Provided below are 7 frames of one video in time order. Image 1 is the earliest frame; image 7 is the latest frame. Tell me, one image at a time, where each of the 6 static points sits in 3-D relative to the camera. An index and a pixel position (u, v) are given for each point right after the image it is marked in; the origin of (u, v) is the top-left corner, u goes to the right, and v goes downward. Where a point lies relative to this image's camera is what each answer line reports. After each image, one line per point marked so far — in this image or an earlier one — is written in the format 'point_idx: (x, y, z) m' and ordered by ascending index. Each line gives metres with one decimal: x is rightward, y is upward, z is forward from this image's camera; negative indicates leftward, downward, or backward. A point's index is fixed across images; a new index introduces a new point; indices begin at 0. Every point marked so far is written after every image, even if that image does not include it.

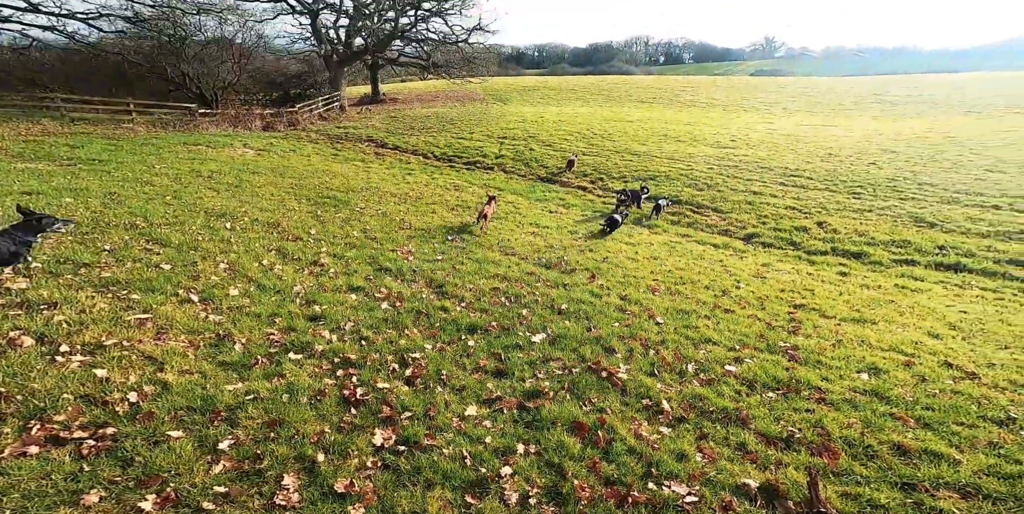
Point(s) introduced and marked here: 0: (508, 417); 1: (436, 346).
0: (-0.1, -2.2, +7.8) m
1: (-1.2, -1.5, +9.3) m
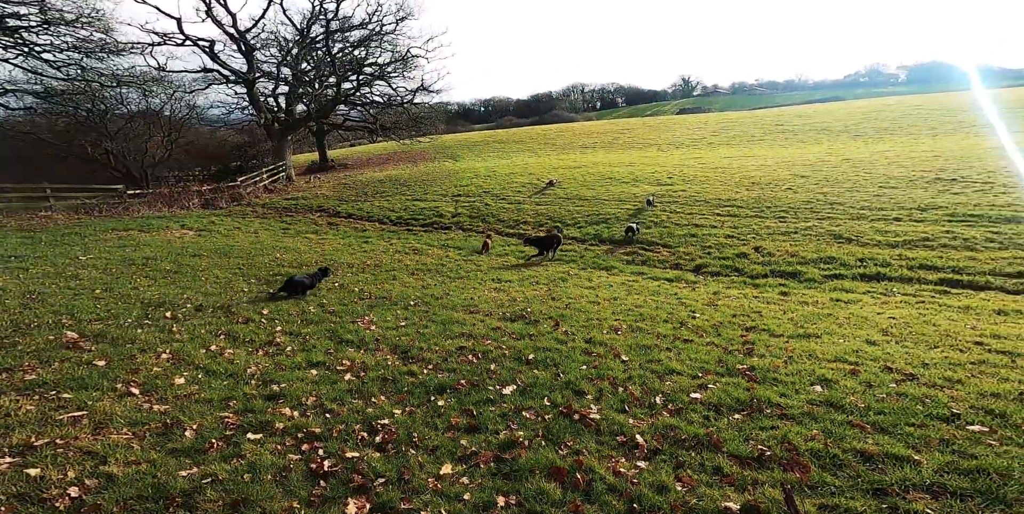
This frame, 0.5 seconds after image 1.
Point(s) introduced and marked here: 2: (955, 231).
0: (-0.3, -2.9, +7.5) m
1: (-1.7, -2.4, +9.0) m
2: (+14.7, +0.9, +19.6) m
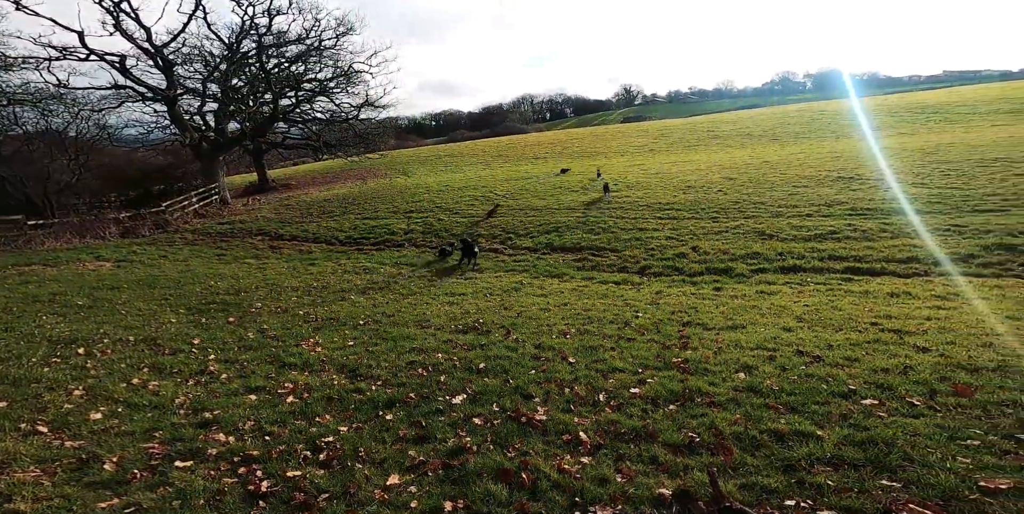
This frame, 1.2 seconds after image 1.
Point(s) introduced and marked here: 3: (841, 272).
0: (-1.1, -3.0, +7.9) m
1: (-2.6, -2.7, +9.2) m
2: (+12.7, +1.2, +21.2) m
3: (+9.8, -0.4, +17.2) m
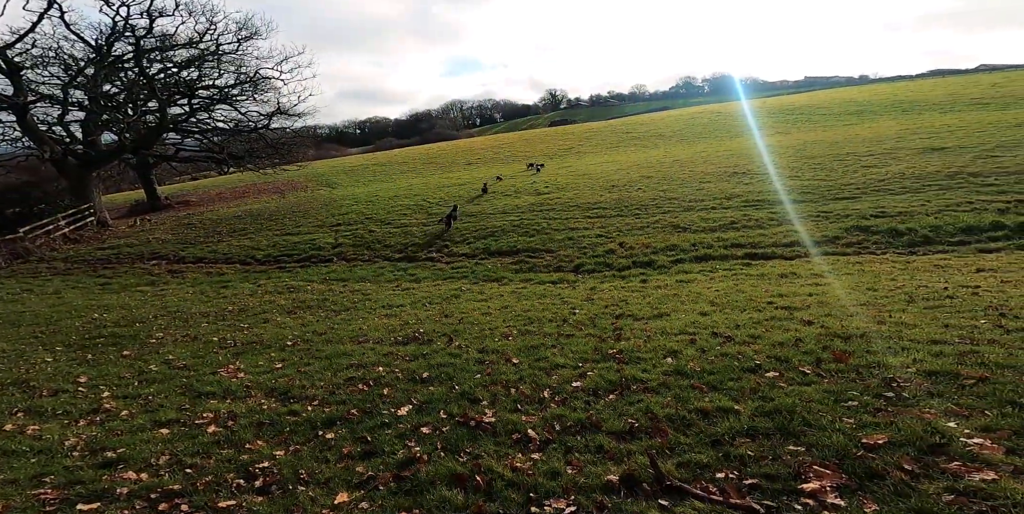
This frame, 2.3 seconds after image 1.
0: (-1.7, -3.1, +7.6) m
1: (-3.4, -2.9, +8.7) m
2: (+9.5, +1.7, +23.0) m
3: (+7.5, -0.1, +18.6) m
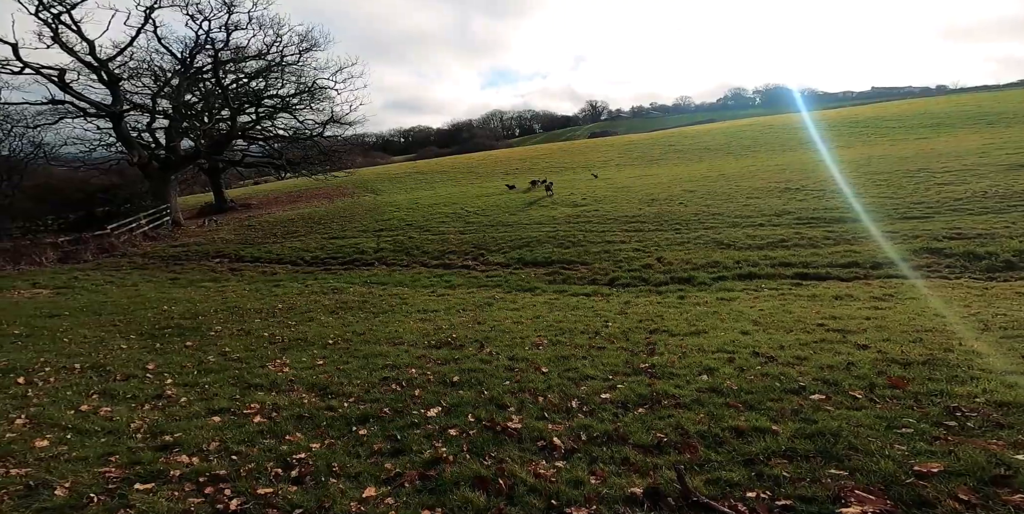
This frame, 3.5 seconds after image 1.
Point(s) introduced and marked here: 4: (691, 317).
0: (-1.4, -3.2, +7.9) m
1: (-3.0, -2.9, +9.1) m
2: (+11.3, +1.0, +22.3) m
3: (+8.8, -0.7, +18.1) m
4: (+4.5, -1.5, +14.6) m
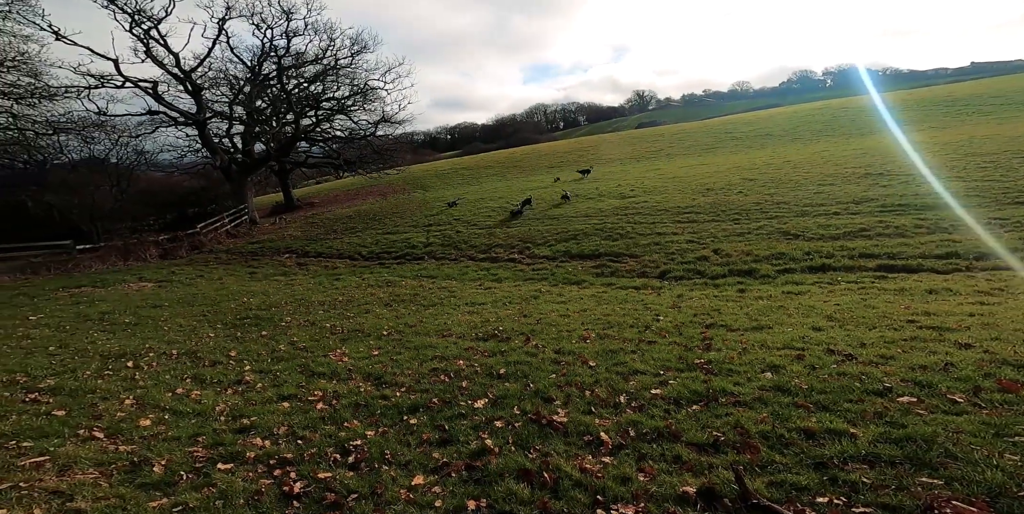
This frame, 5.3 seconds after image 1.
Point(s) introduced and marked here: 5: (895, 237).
0: (-0.8, -3.1, +8.0) m
1: (-2.2, -2.8, +9.4) m
2: (+13.6, +1.3, +20.6) m
3: (+10.6, -0.4, +16.8) m
4: (+5.9, -1.3, +13.9) m
5: (+12.8, +0.6, +19.0) m
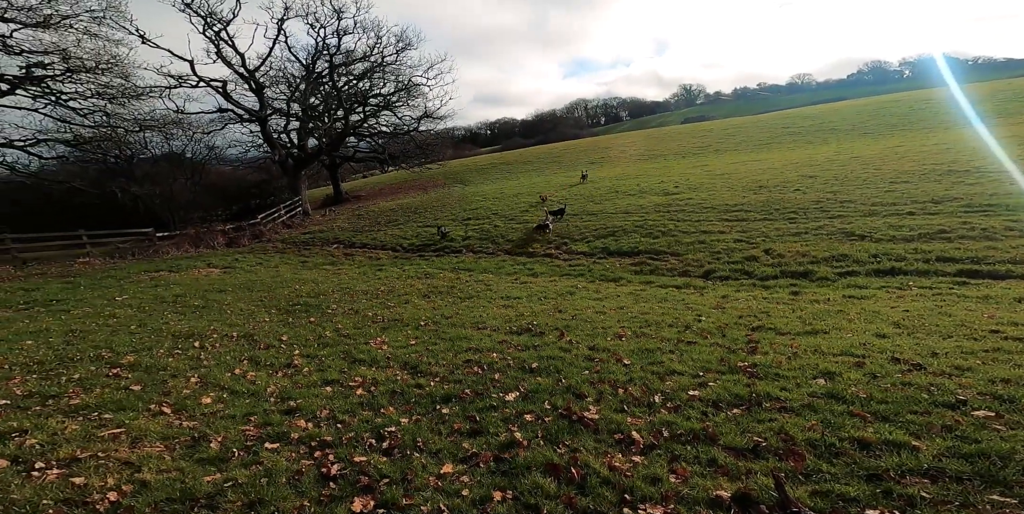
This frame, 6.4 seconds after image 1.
0: (-0.4, -3.0, +8.1) m
1: (-1.6, -2.7, +9.6) m
2: (+15.3, +1.2, +19.1) m
3: (+11.9, -0.5, +15.6) m
4: (+6.9, -1.3, +13.3) m
5: (+14.3, +0.5, +17.6) m
